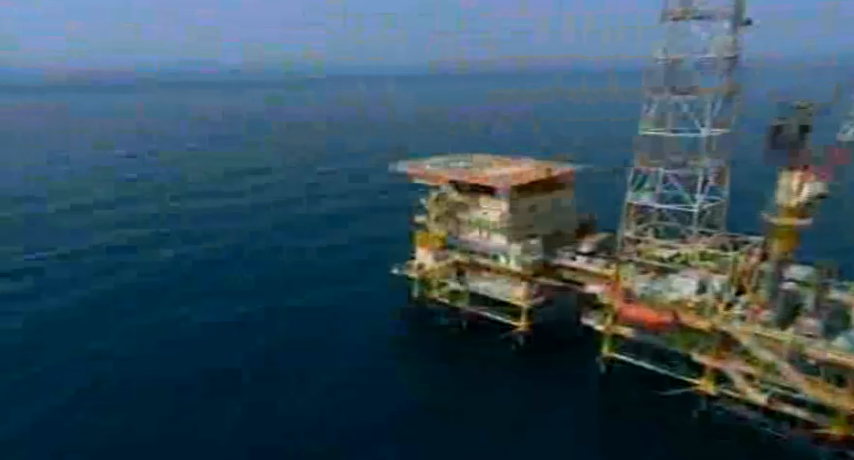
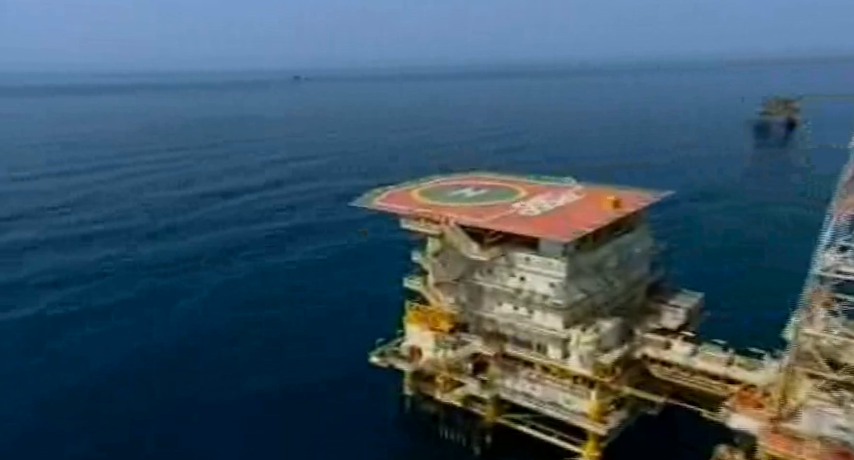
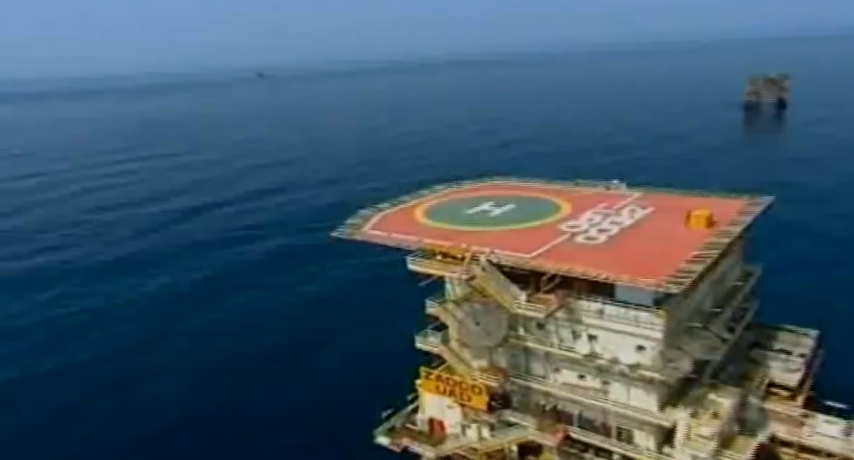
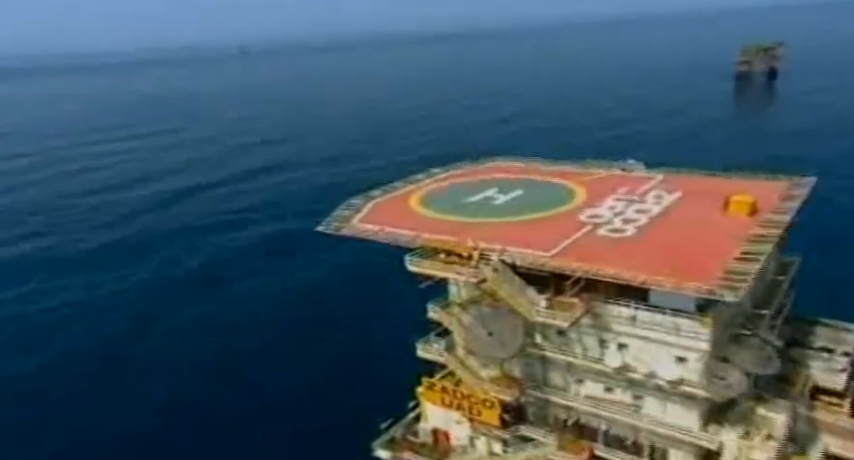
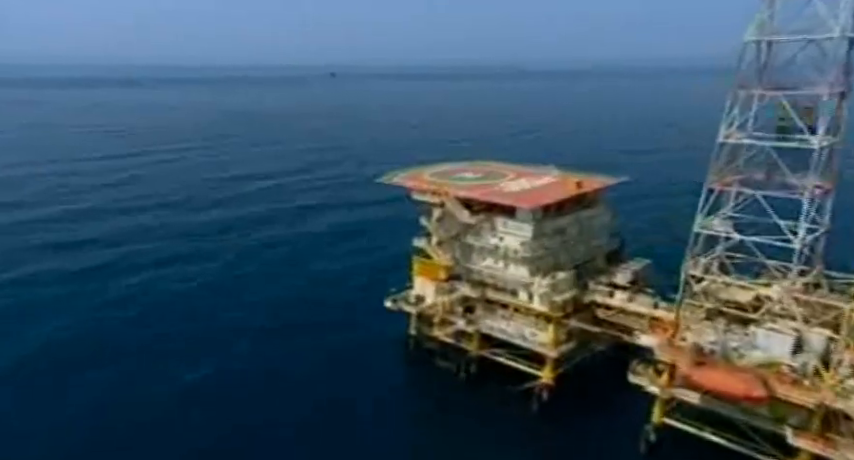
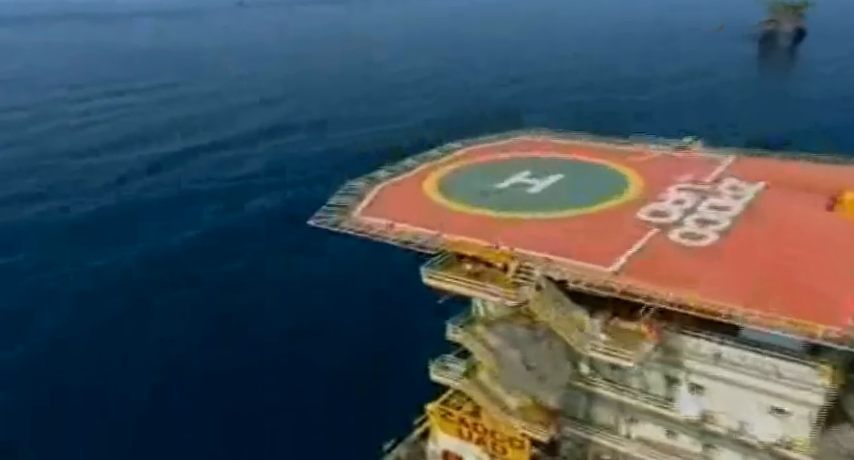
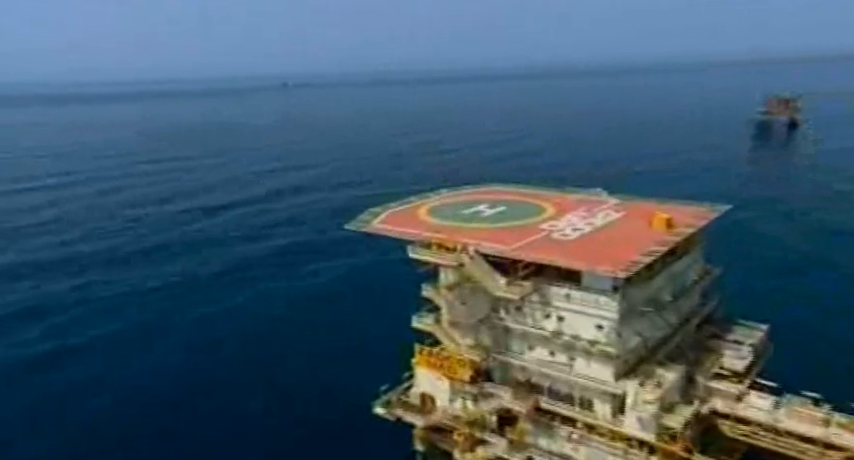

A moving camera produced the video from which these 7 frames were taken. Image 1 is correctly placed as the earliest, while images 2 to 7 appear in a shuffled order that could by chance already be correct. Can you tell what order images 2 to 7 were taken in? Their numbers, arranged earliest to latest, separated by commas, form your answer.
5, 2, 7, 3, 4, 6
